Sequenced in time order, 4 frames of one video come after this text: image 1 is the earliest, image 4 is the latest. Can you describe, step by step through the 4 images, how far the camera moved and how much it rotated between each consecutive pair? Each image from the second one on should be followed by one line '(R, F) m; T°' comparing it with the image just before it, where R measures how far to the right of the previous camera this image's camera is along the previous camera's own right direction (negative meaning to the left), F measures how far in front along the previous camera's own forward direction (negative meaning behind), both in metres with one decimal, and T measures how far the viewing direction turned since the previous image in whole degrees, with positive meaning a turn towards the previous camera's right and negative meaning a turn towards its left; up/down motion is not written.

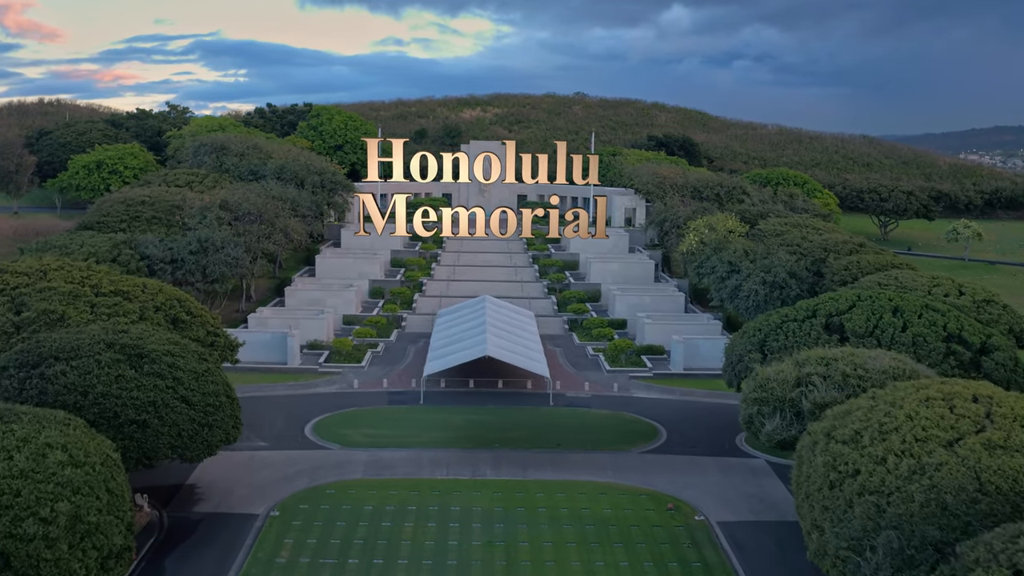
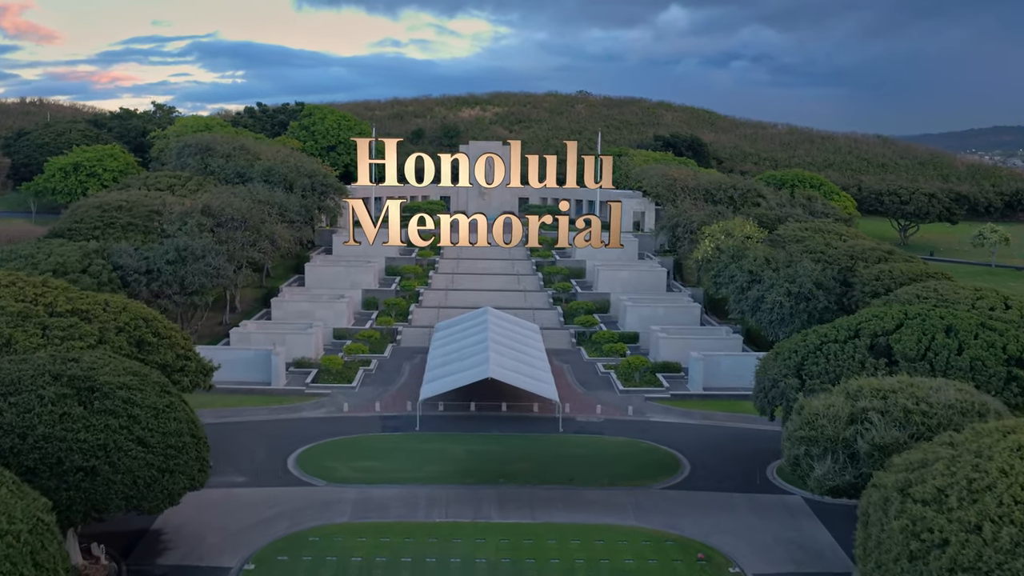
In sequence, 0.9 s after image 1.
(-0.3, +3.4) m; 0°
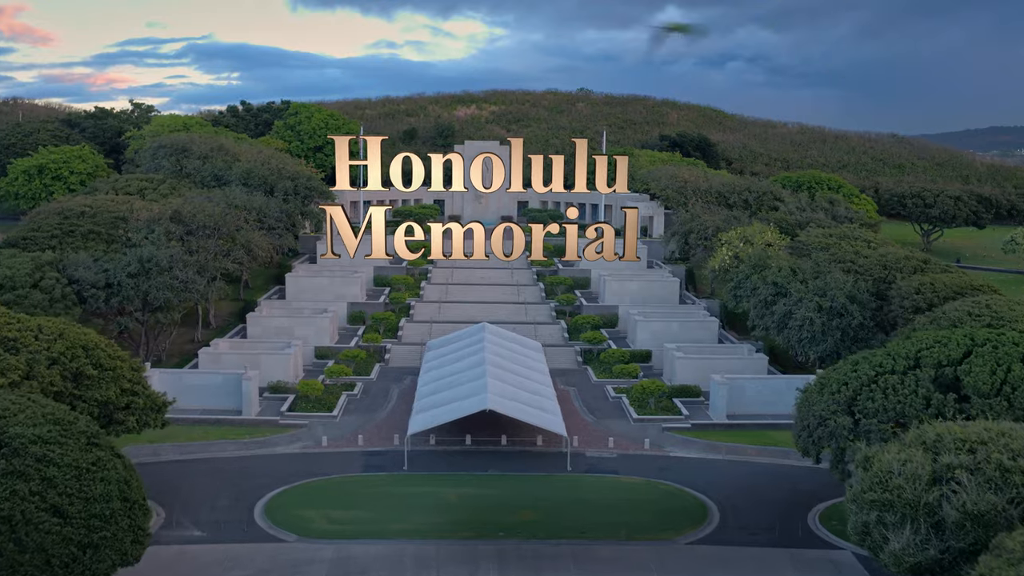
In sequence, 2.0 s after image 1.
(-0.2, +4.1) m; 0°
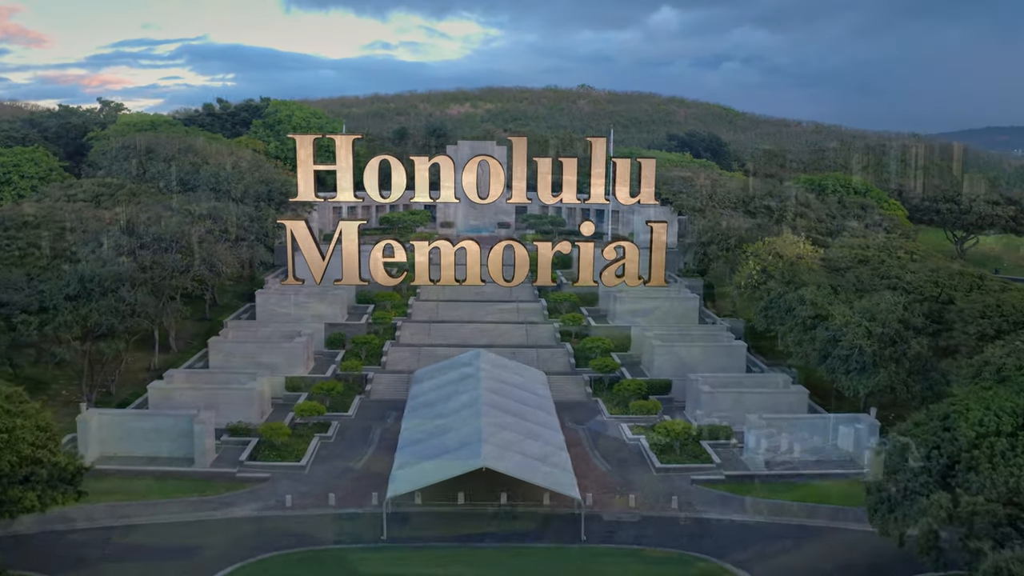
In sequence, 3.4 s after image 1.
(-0.2, +5.1) m; 0°
